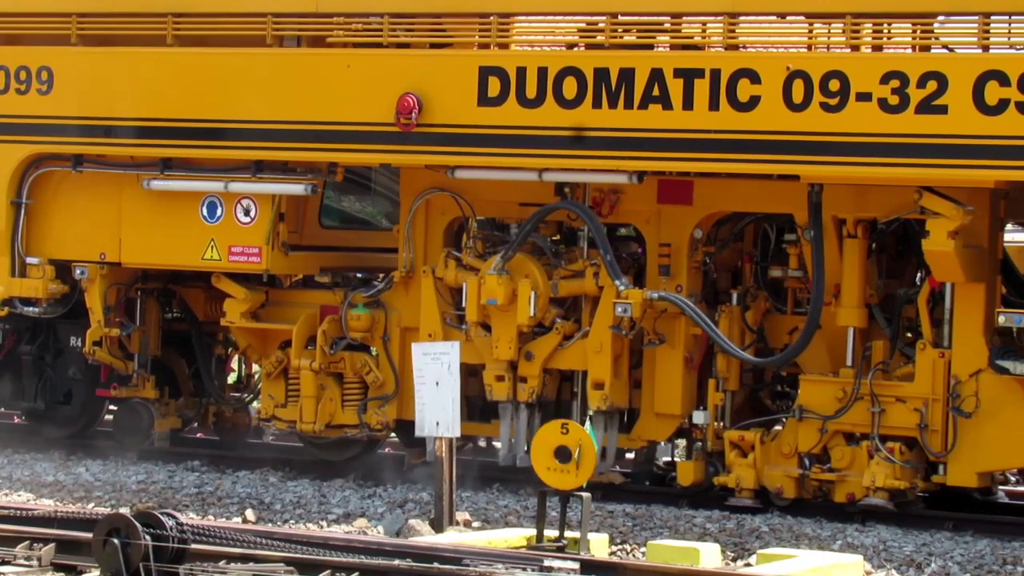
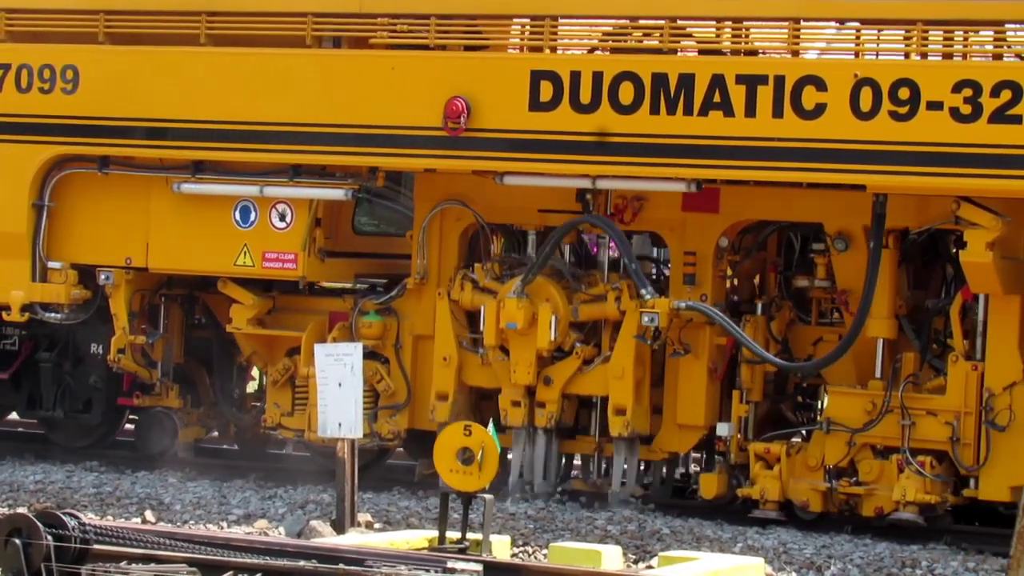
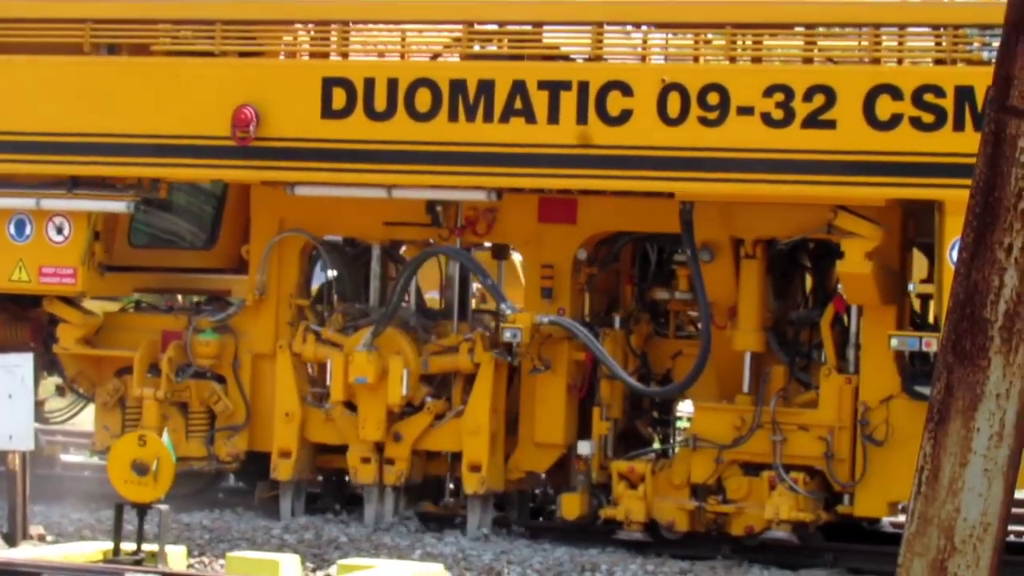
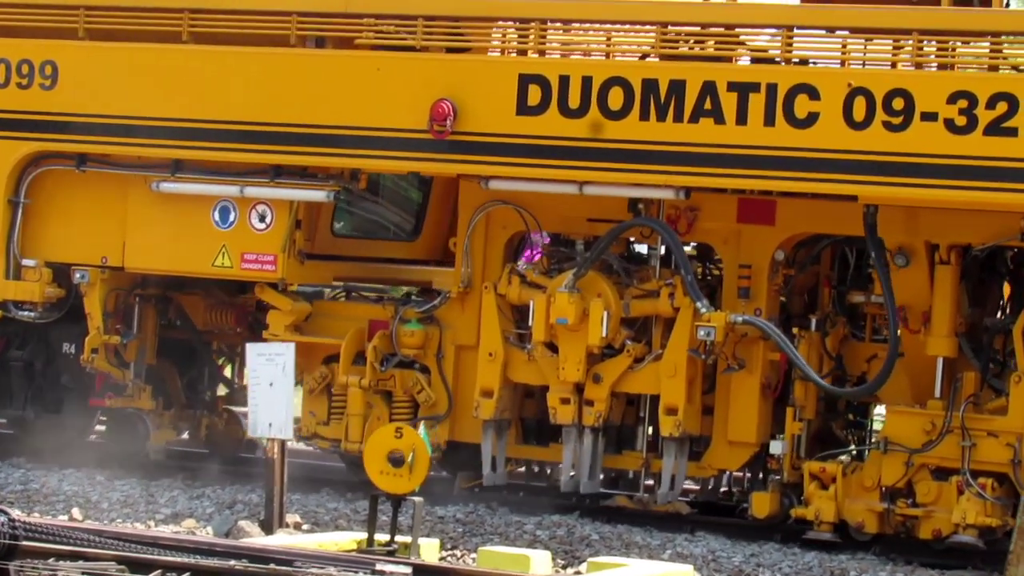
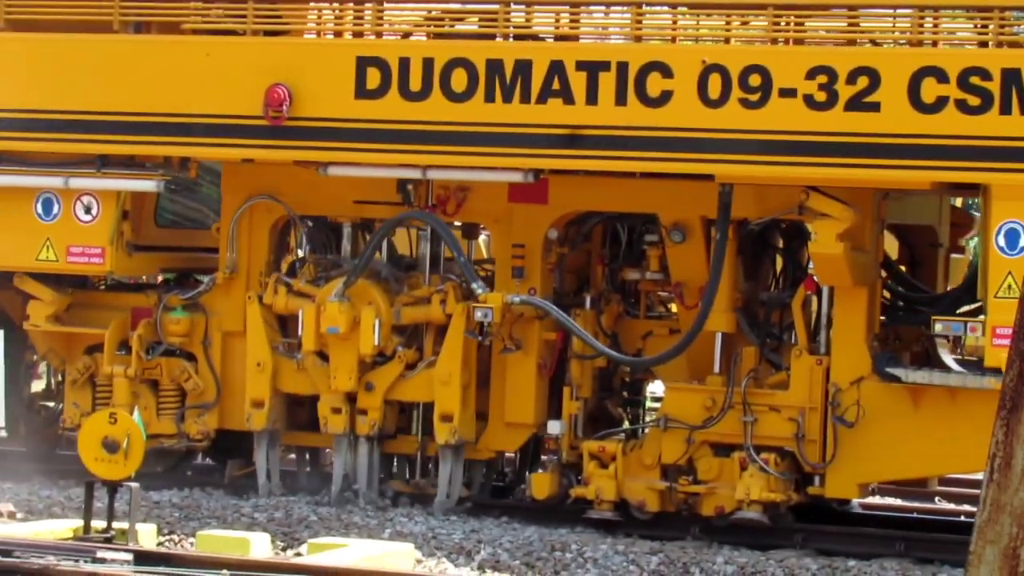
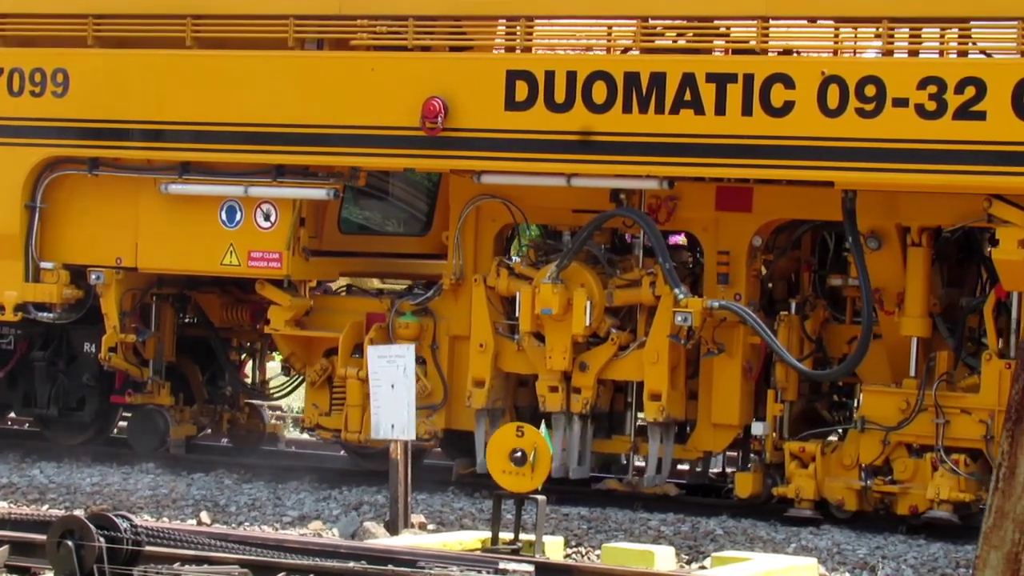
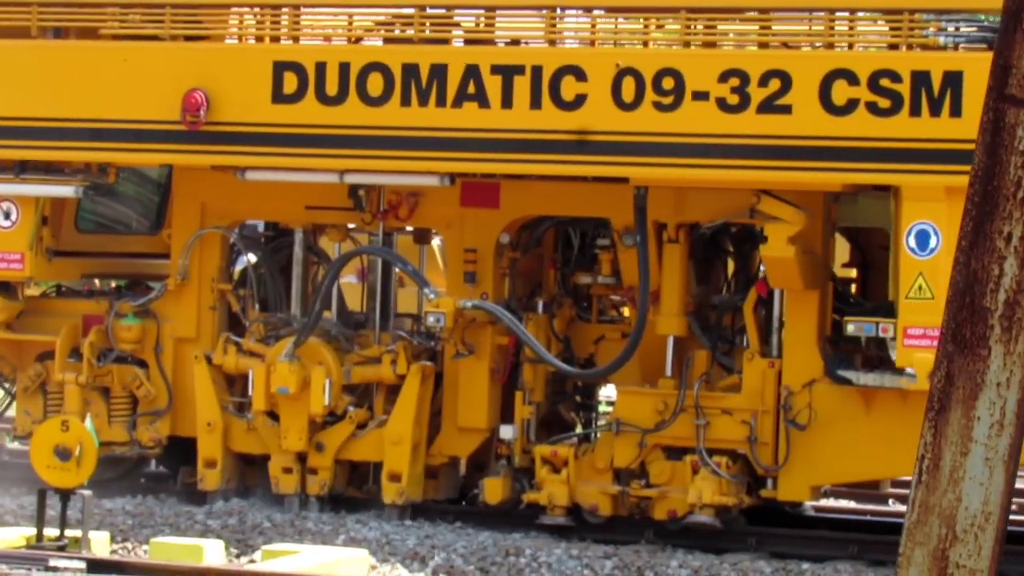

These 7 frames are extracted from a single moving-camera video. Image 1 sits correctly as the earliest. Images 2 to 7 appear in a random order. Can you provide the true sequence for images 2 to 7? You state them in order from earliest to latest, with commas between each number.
6, 2, 4, 3, 7, 5
